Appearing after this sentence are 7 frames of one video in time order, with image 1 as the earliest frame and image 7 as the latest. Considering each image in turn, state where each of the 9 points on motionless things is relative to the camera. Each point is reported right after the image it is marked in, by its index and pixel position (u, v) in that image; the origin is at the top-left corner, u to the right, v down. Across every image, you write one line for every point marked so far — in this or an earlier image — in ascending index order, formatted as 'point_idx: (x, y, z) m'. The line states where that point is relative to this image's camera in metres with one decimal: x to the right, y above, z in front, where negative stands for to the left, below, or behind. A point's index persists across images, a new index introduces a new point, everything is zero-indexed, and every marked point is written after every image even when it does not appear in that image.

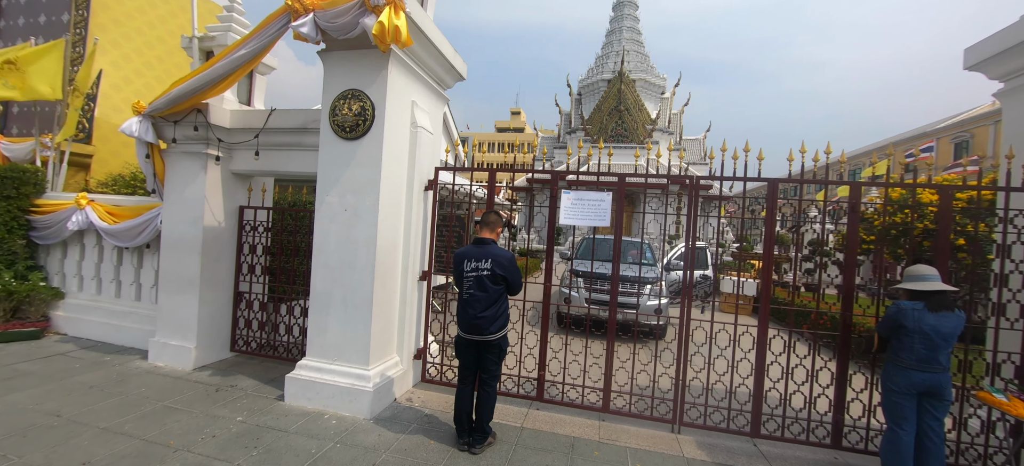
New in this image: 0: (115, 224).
0: (-4.7, +0.1, +4.6) m
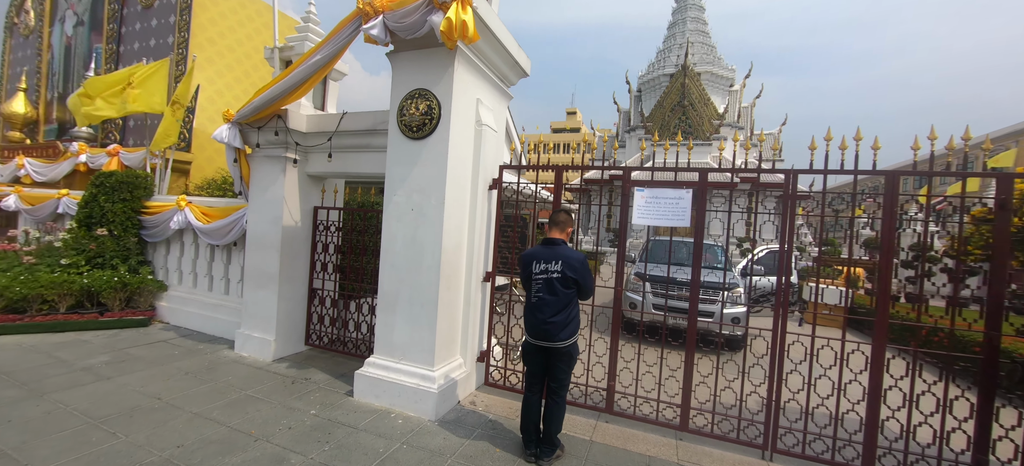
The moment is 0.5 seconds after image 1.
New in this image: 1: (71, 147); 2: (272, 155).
0: (-3.9, +0.1, +5.0) m
1: (-8.3, +1.6, +7.2) m
2: (-2.7, +0.9, +4.3) m
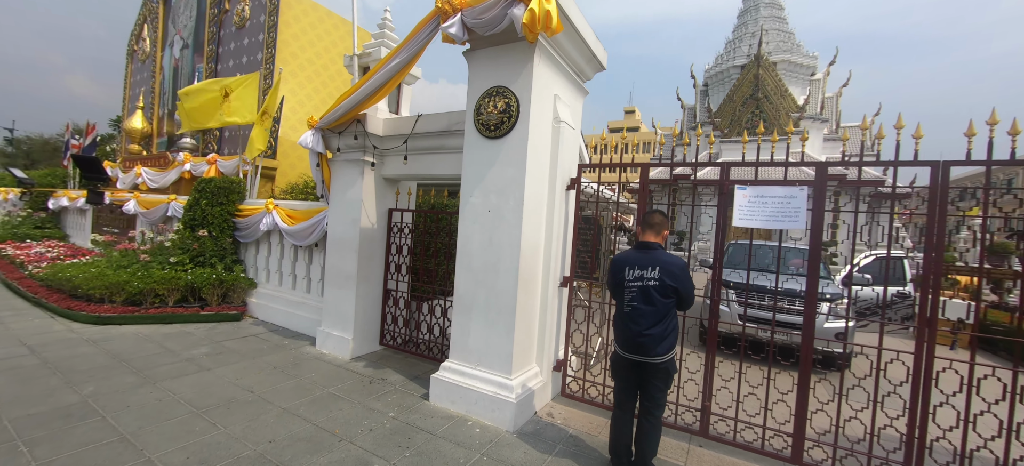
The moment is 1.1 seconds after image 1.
0: (-3.0, +0.1, +5.3) m
1: (-7.0, +1.6, +8.1) m
2: (-1.9, +0.9, +4.5) m
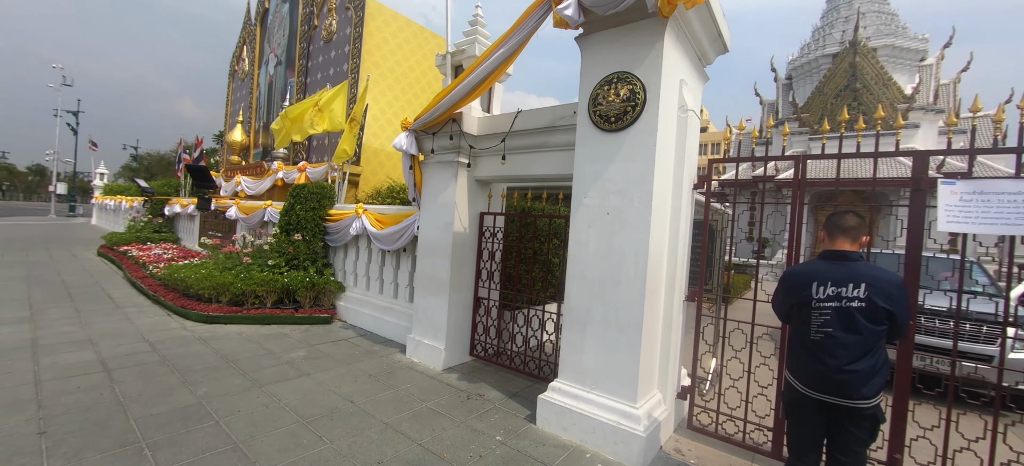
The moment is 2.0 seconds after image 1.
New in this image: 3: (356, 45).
0: (-1.7, 0.0, +5.2) m
1: (-5.3, +1.5, +8.6) m
2: (-0.7, +0.8, +4.3) m
3: (-3.3, +3.9, +8.1) m
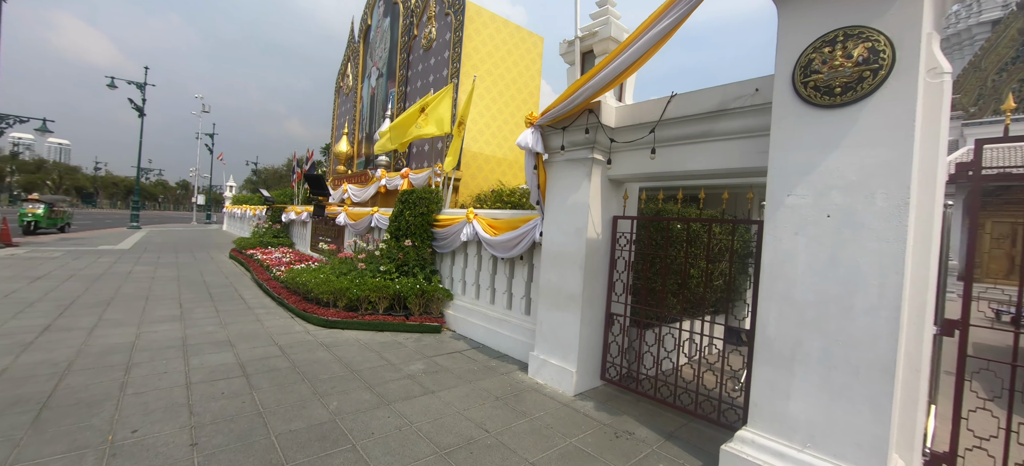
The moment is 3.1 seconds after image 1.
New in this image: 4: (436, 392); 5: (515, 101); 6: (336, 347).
0: (-0.2, 0.0, +4.9) m
1: (-3.1, +1.4, +8.8) m
2: (+0.6, +0.7, +3.8) m
3: (-1.2, +3.8, +8.0) m
4: (-0.7, -1.5, +3.6) m
5: (+0.1, +2.9, +8.6) m
6: (-2.1, -1.3, +4.5) m
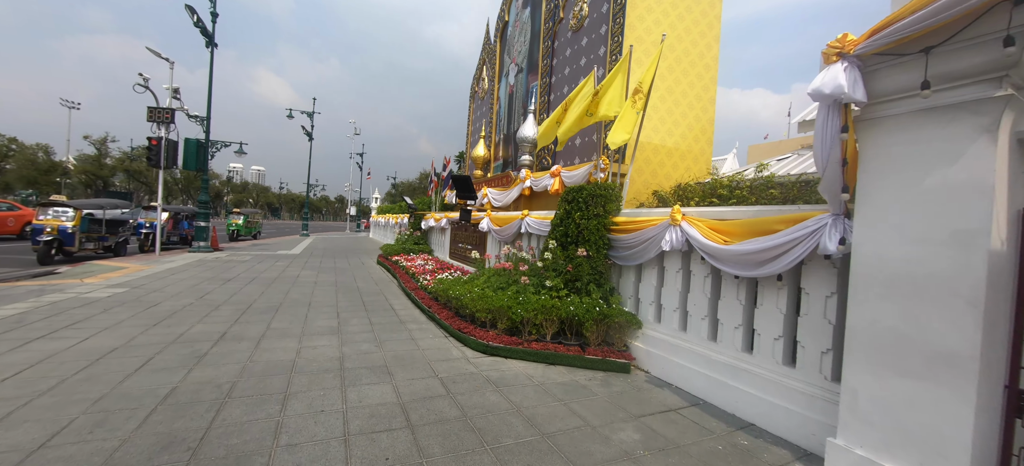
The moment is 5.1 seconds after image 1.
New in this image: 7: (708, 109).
0: (+1.8, -0.1, +3.3) m
1: (+0.2, +1.2, +8.0) m
2: (+2.3, +0.7, +2.0) m
3: (+1.8, +3.7, +6.7) m
4: (+1.0, -1.5, +2.2) m
5: (+3.2, +2.8, +6.9) m
6: (-0.1, -1.4, +3.5) m
7: (+3.6, +2.3, +7.1) m
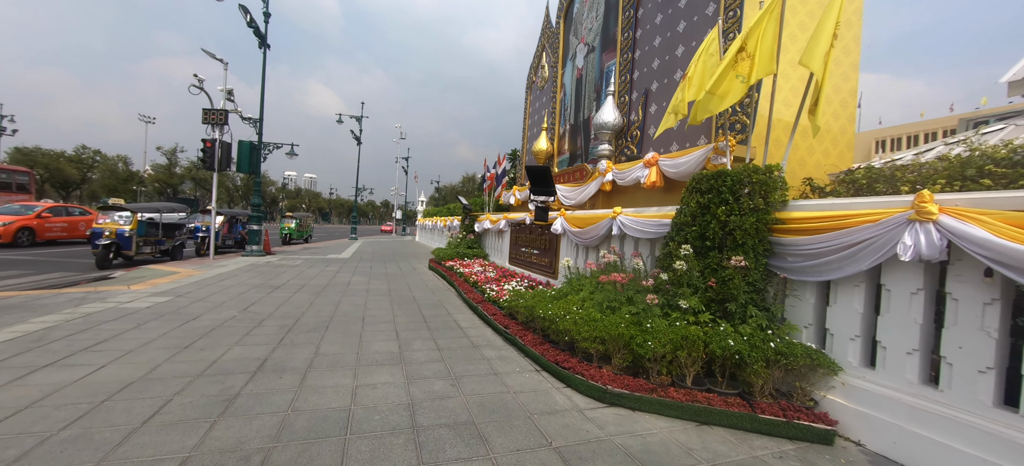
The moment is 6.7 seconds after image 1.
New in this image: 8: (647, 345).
0: (+2.7, -0.1, +1.9) m
1: (+1.5, +1.2, +6.7) m
2: (+3.1, +0.7, +0.6) m
3: (+3.0, +3.7, +5.3) m
4: (+1.8, -1.5, +0.9) m
5: (+4.4, +2.8, +5.4) m
6: (+0.9, -1.4, +2.3) m
7: (+4.9, +2.3, +5.5) m
8: (+1.1, -0.9, +3.2) m
